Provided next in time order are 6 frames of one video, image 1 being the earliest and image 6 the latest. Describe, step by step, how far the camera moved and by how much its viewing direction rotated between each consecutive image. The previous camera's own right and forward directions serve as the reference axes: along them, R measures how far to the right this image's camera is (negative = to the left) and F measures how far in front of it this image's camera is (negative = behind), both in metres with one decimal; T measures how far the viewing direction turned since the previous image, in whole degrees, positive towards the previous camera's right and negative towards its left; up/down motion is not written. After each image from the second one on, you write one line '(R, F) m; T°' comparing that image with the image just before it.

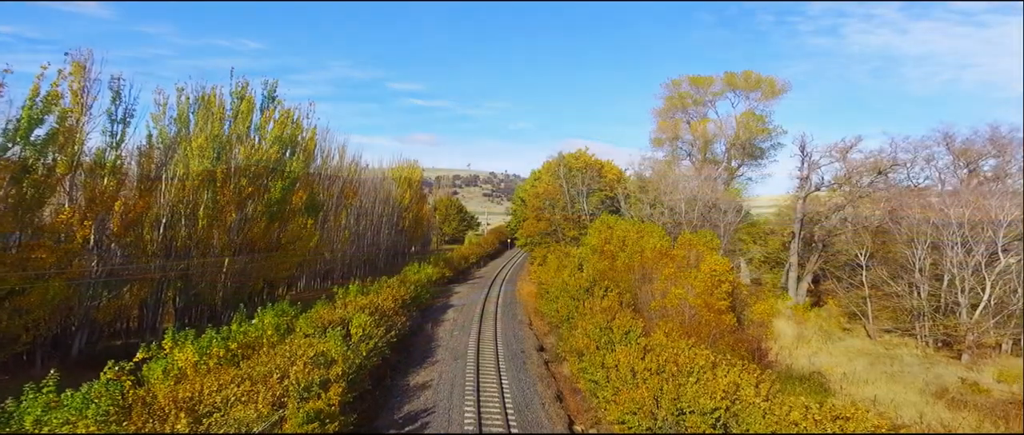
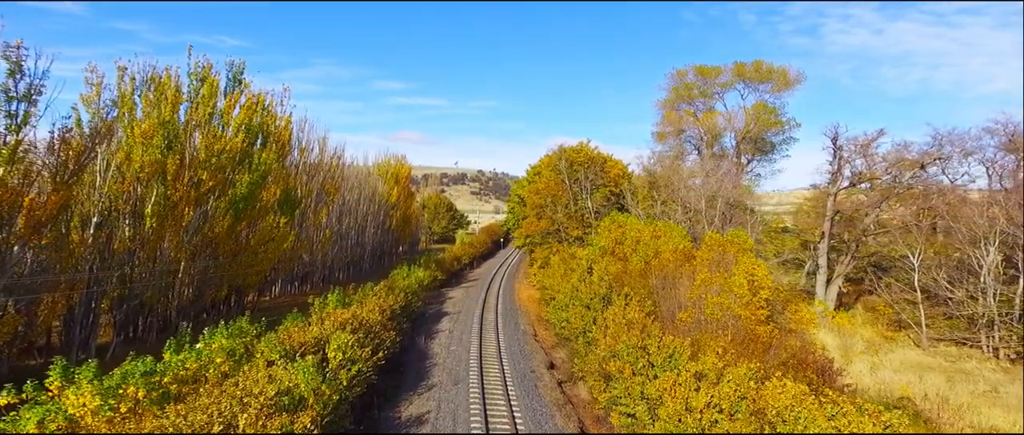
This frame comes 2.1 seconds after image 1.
(-0.8, +3.1) m; +2°
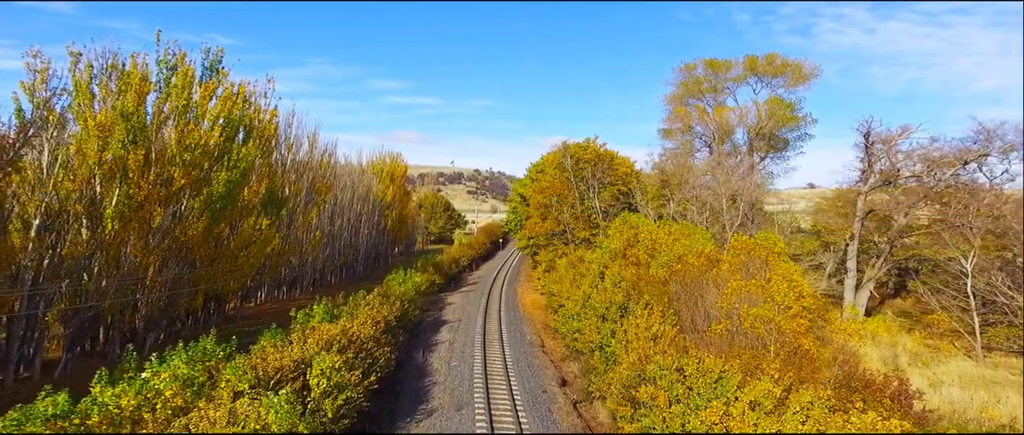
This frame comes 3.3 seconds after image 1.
(-0.4, +2.1) m; 0°
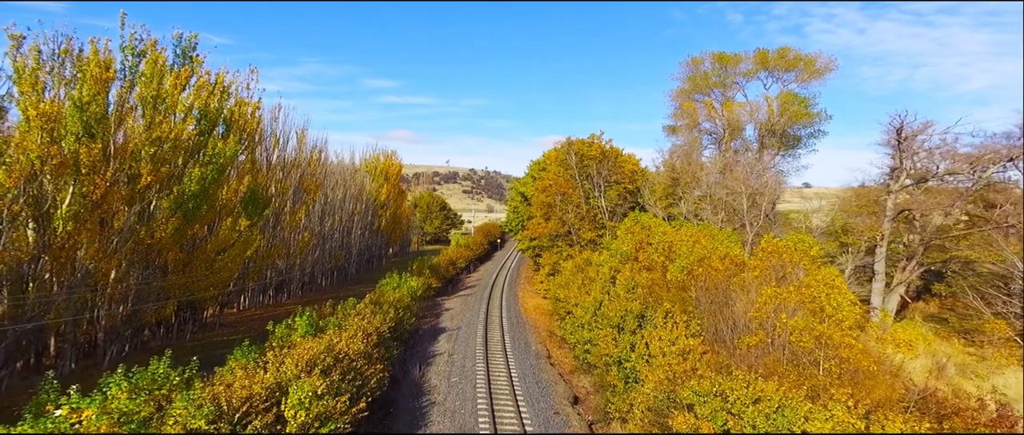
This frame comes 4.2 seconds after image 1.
(-0.4, +1.8) m; +1°
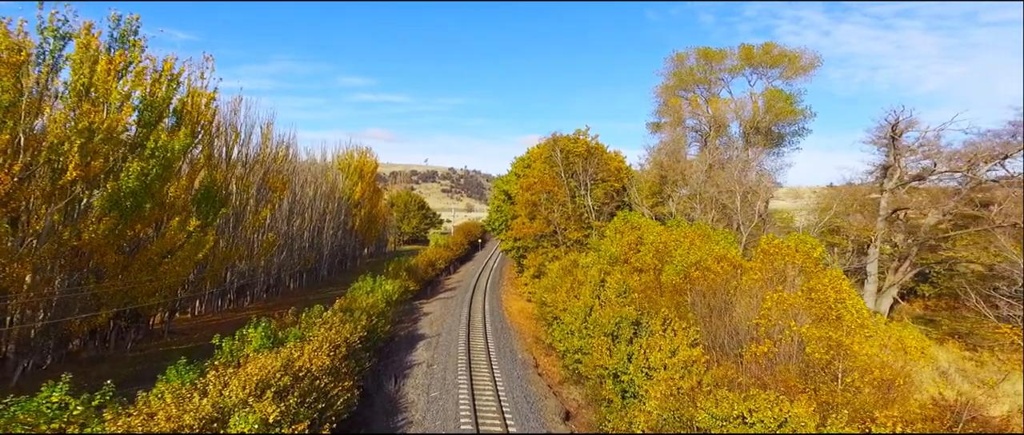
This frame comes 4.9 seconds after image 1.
(-0.2, +1.4) m; +2°
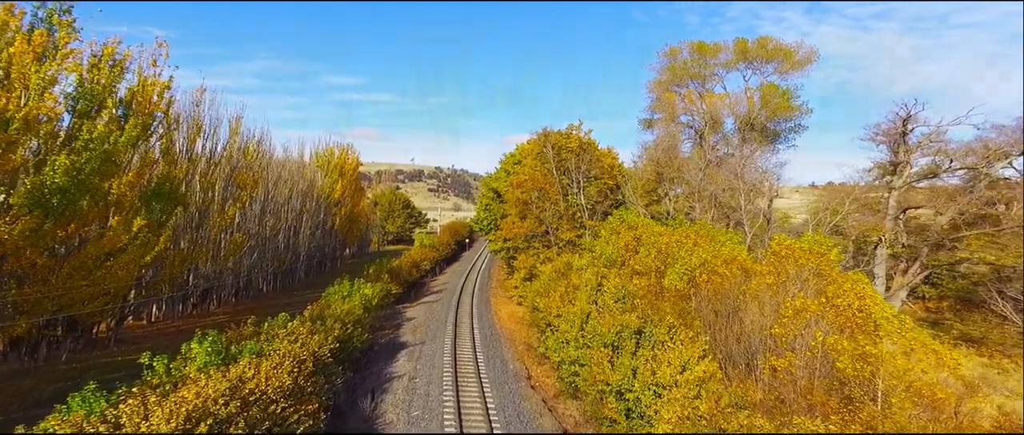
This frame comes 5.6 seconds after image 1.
(-0.1, +1.6) m; +1°
